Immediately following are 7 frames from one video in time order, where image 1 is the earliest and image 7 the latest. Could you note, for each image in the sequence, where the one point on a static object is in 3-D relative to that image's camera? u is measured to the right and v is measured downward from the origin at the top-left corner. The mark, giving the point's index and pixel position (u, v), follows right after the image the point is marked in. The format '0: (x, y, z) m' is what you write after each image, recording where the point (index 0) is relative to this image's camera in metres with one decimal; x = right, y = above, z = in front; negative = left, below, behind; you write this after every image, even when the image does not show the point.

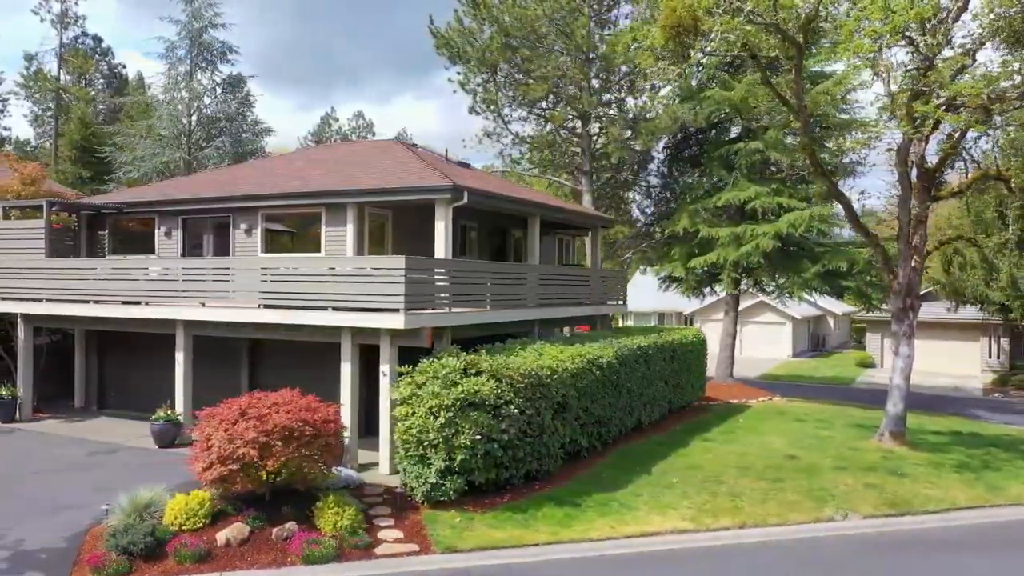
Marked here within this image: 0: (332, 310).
0: (-3.0, -0.4, +12.6) m
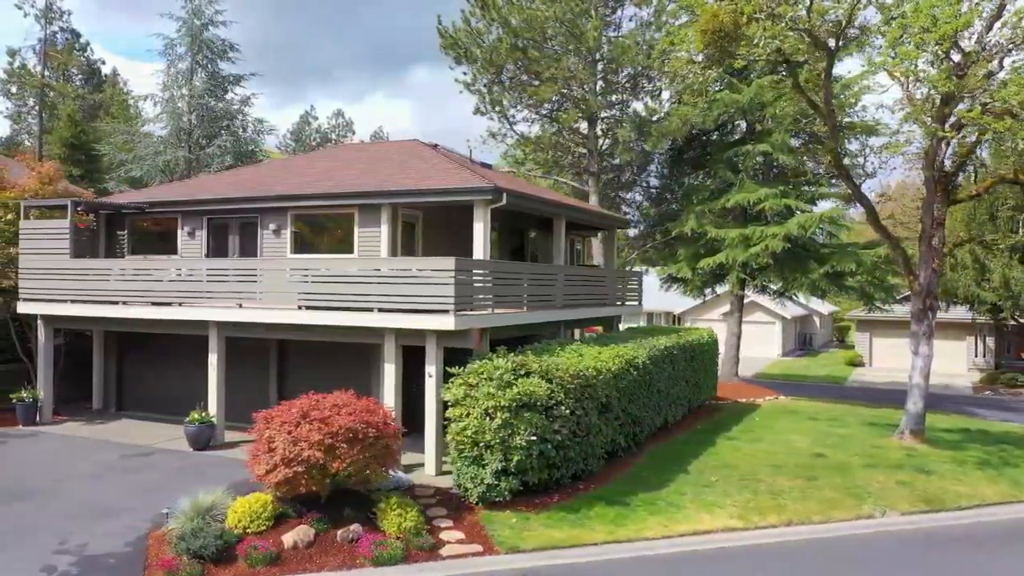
0: (-2.3, -0.4, +12.6) m
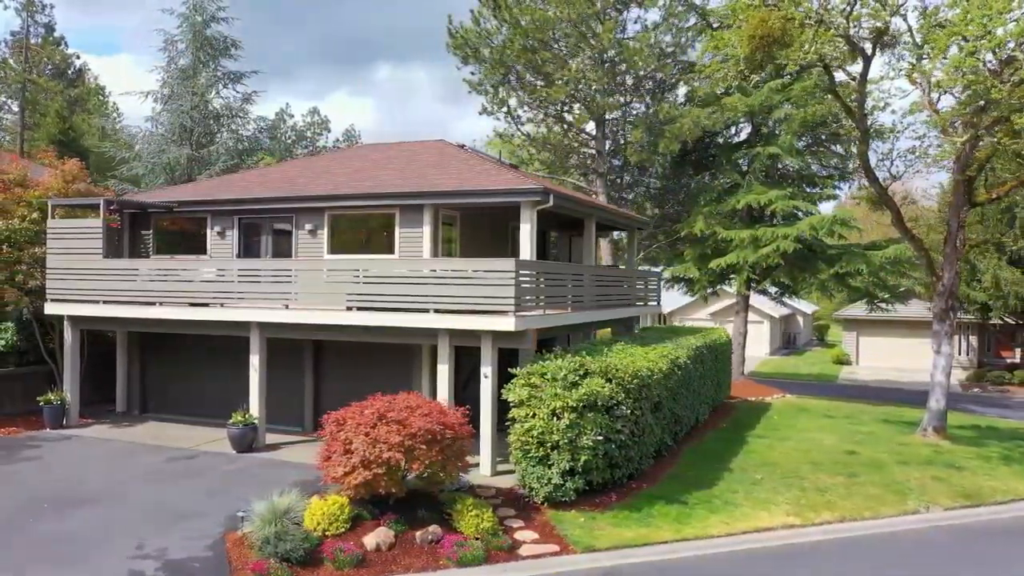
0: (-1.4, -0.4, +12.6) m
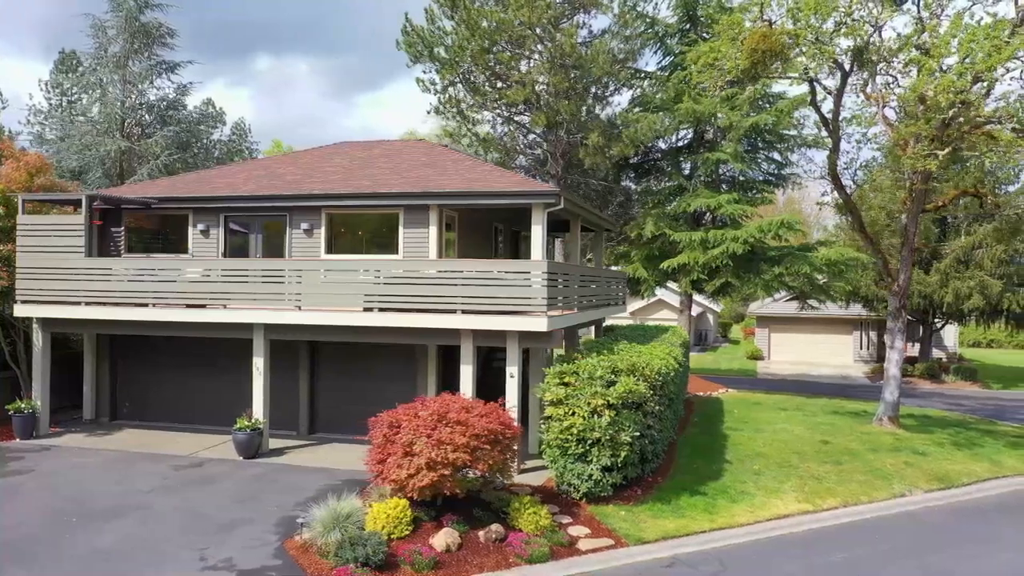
0: (-1.0, -0.4, +12.6) m
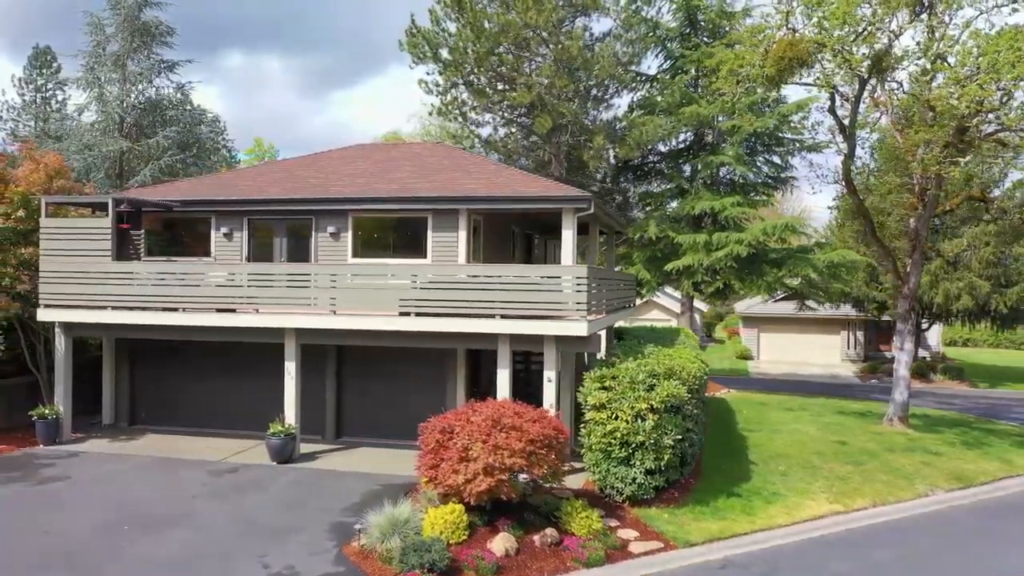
0: (-0.4, -0.5, +12.6) m
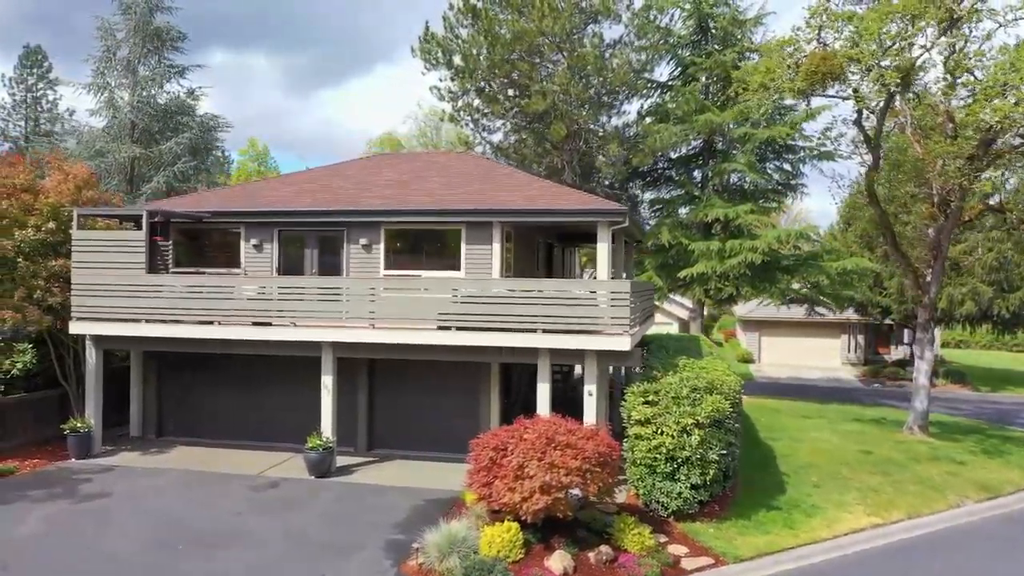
0: (+0.3, -0.8, +12.7) m
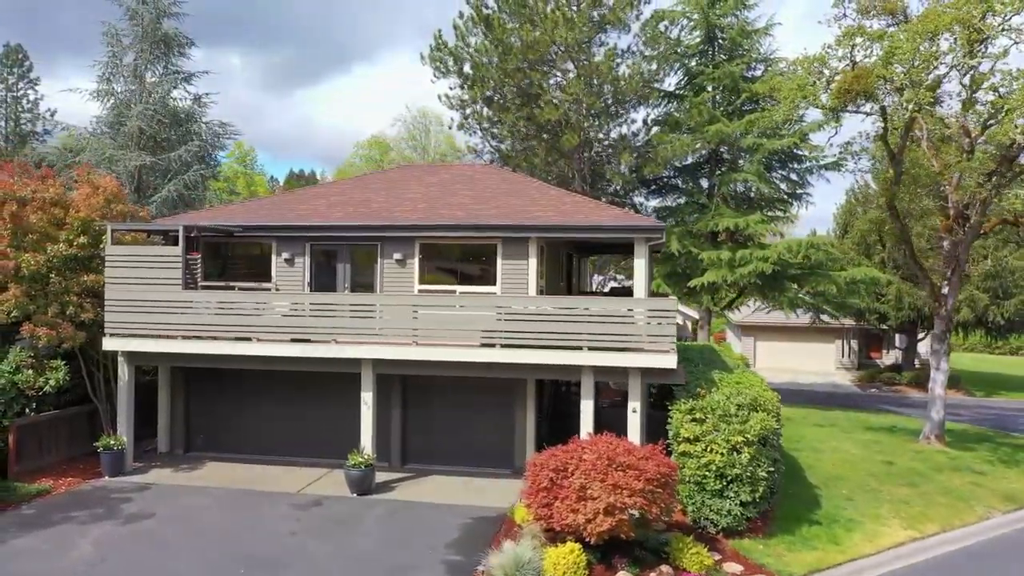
0: (+1.1, -1.1, +12.7) m
